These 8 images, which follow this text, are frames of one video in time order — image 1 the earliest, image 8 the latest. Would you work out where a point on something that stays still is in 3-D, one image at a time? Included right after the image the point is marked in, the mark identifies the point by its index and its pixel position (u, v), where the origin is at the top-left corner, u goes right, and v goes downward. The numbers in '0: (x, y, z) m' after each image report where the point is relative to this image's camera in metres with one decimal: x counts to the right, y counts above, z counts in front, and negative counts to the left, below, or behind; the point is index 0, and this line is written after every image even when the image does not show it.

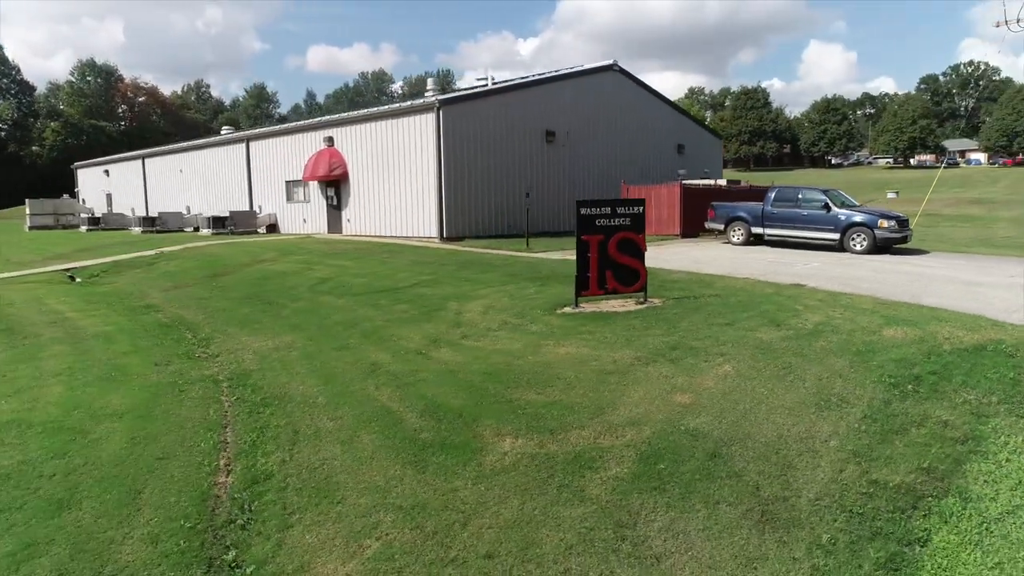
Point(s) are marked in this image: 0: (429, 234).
0: (-1.9, +1.3, +17.6) m
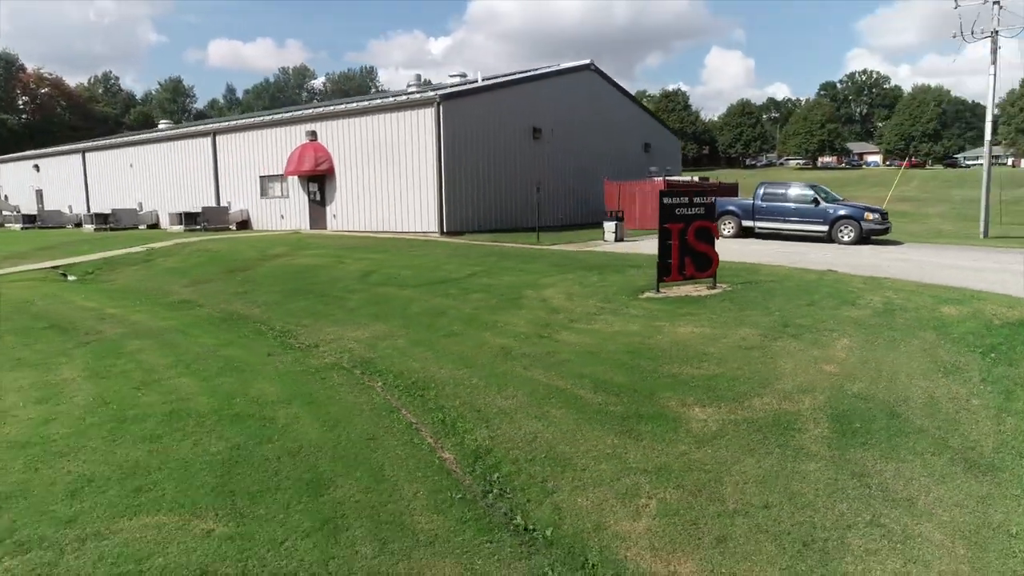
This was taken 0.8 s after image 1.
0: (-2.0, +1.5, +17.6) m
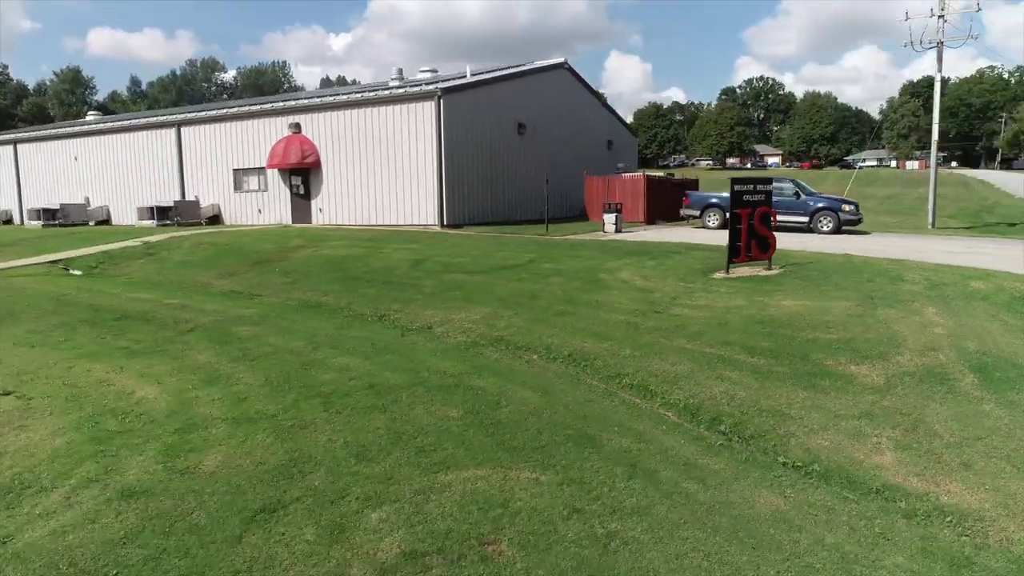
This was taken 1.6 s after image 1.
0: (-2.1, +1.6, +17.7) m
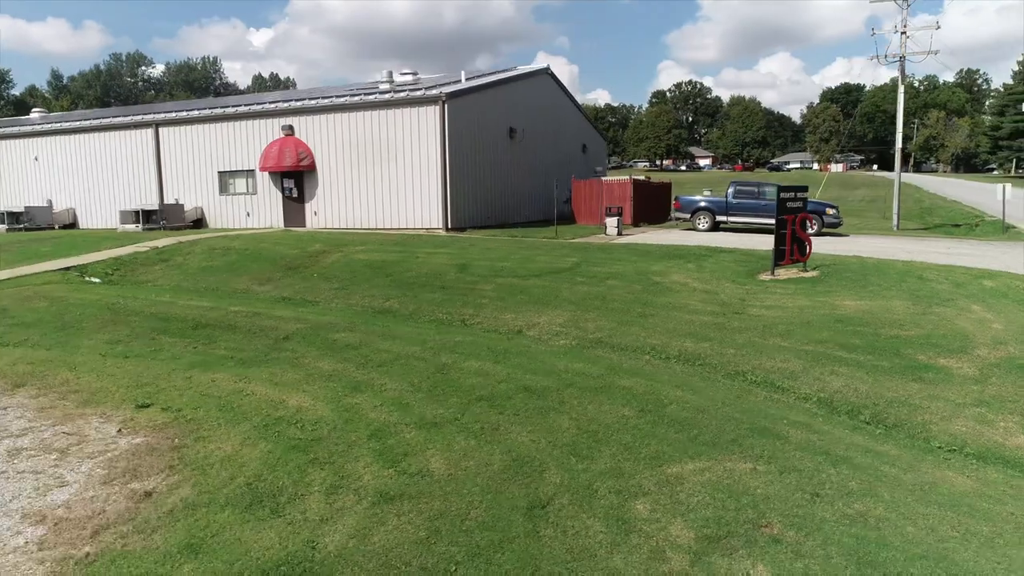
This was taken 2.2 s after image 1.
0: (-2.0, +1.6, +17.8) m
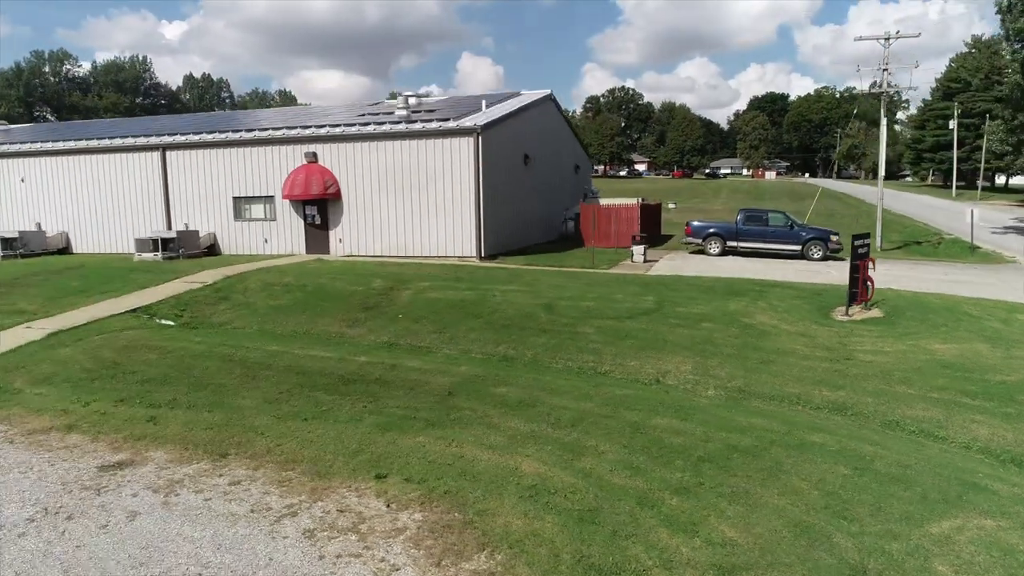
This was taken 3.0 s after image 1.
0: (-1.2, +0.9, +18.2) m
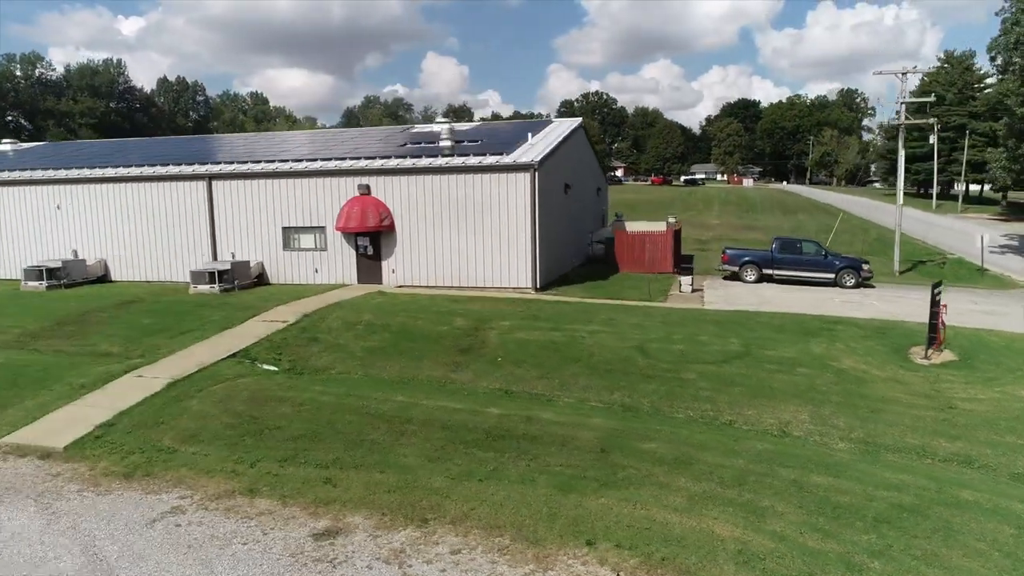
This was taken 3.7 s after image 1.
0: (+0.1, +0.1, +18.7) m
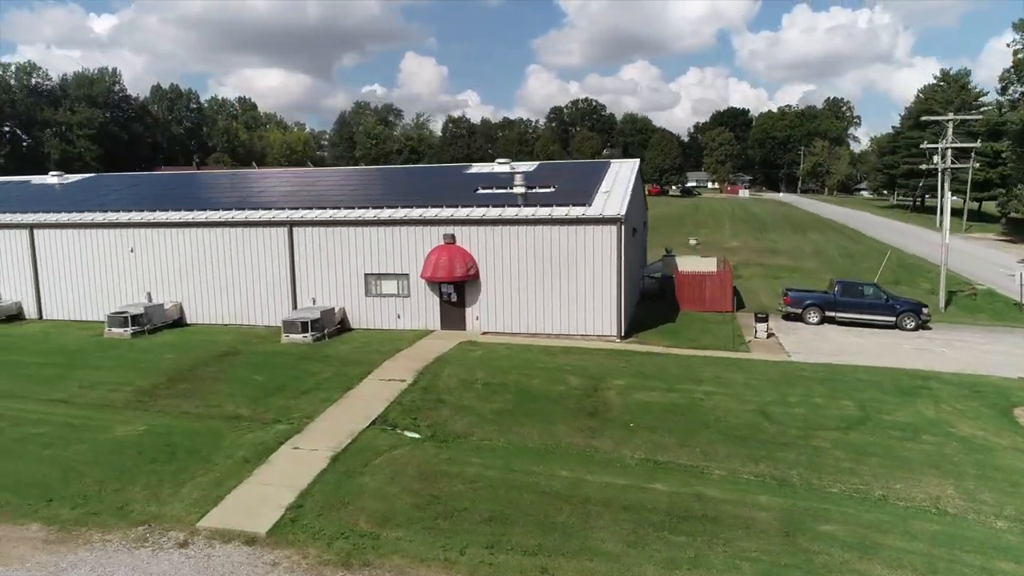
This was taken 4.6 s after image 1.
0: (+2.4, -1.2, +19.4) m
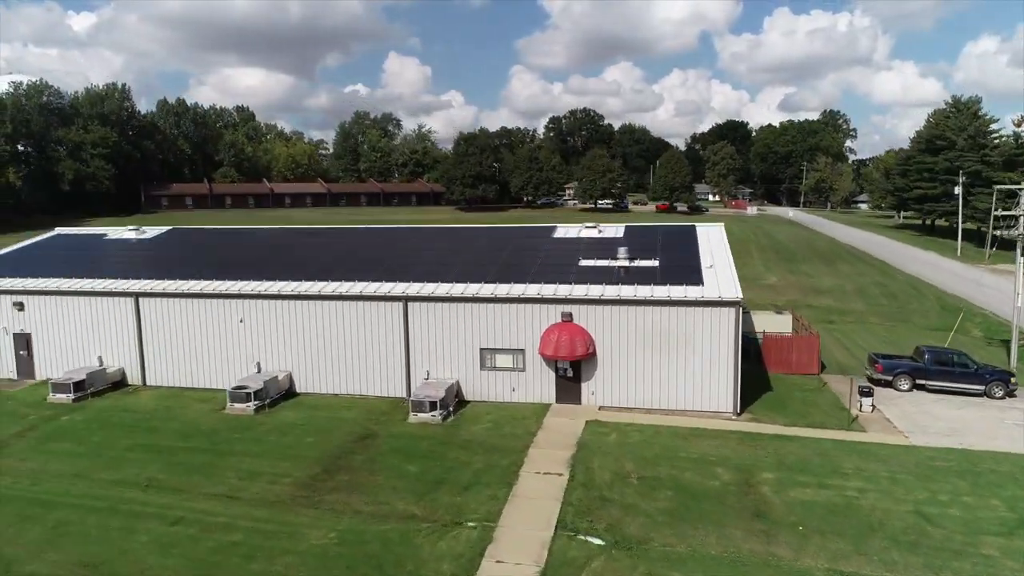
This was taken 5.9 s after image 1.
0: (+5.7, -3.4, +20.1) m
